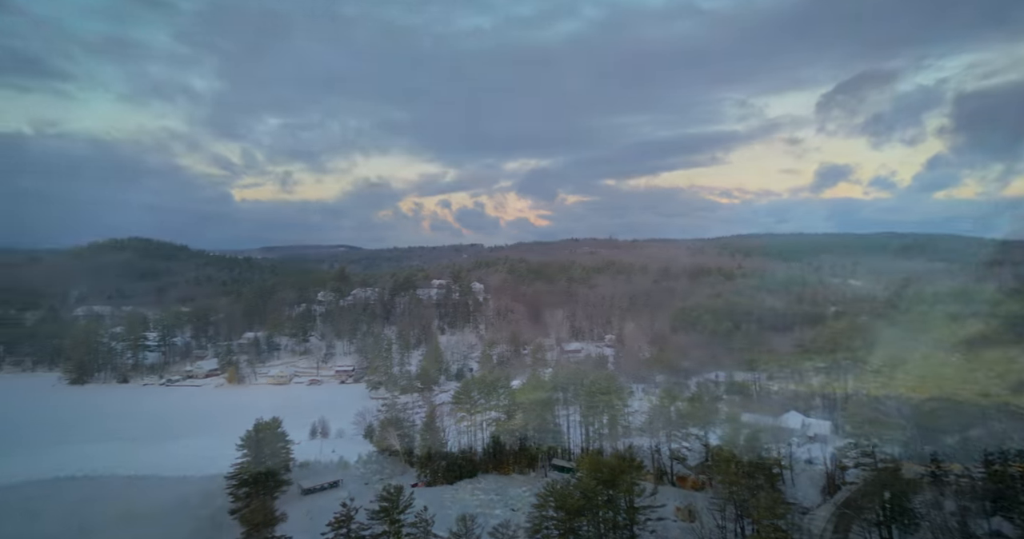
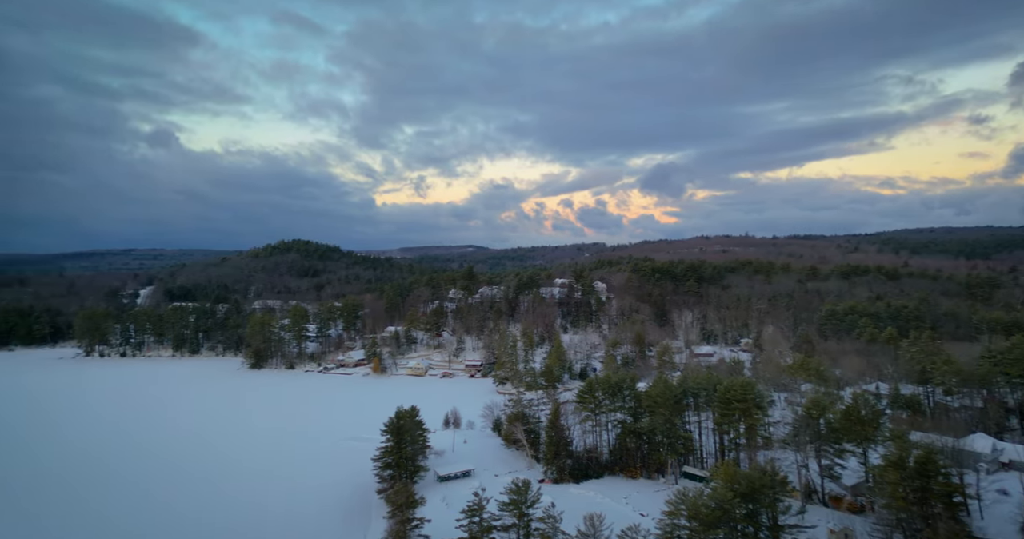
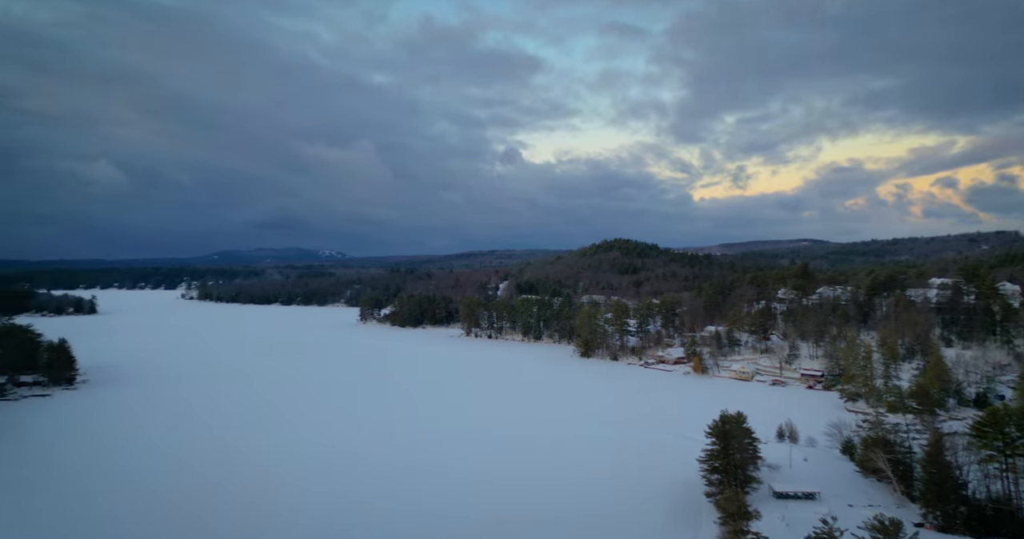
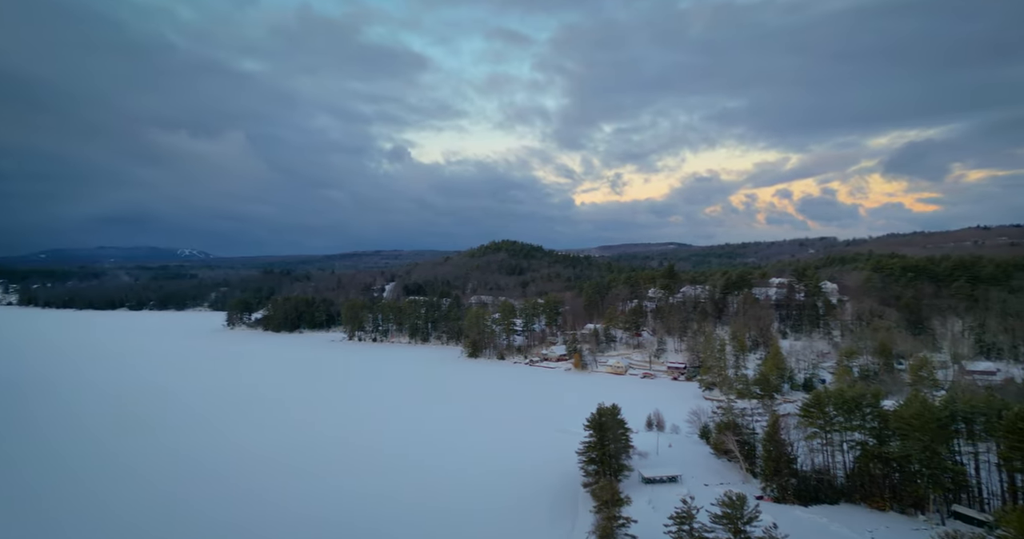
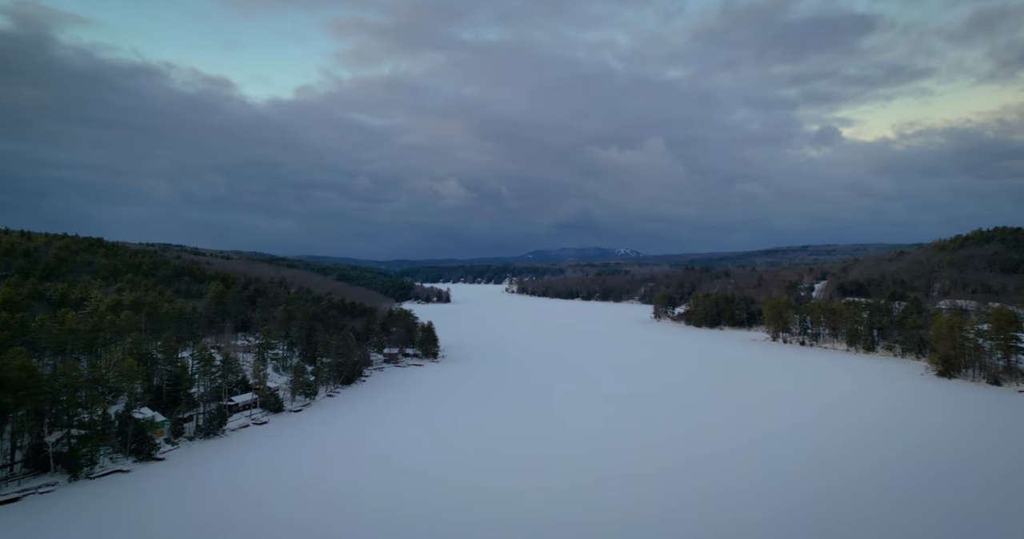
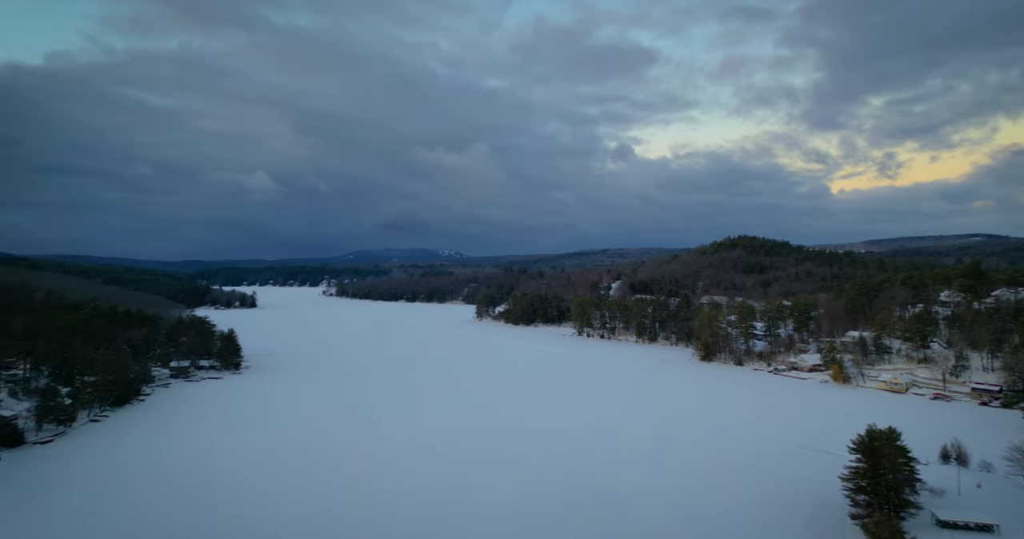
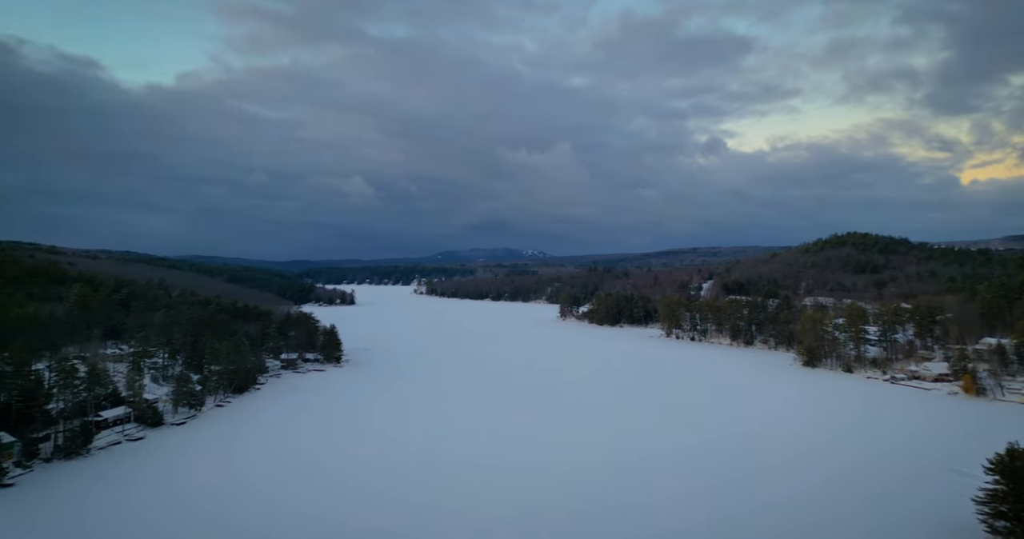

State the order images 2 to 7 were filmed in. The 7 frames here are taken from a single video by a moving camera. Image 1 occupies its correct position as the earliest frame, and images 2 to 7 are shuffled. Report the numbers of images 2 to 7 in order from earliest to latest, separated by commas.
2, 4, 3, 6, 7, 5
